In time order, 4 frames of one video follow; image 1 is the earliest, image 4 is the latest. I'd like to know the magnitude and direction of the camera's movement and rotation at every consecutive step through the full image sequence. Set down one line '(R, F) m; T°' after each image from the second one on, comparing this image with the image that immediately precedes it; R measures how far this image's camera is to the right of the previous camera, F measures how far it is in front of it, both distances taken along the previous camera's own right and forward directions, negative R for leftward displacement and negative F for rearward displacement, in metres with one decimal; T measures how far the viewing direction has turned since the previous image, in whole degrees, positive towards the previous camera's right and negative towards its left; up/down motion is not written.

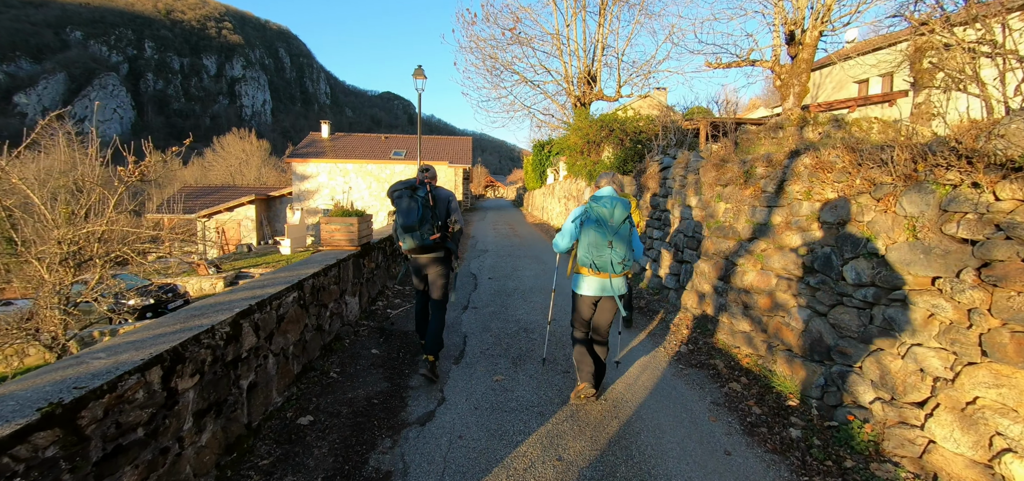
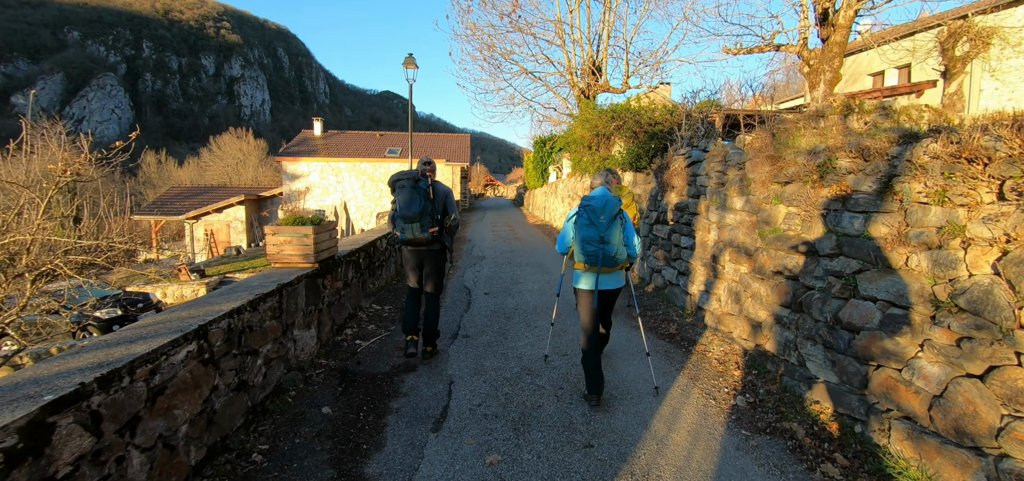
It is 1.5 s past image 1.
(0.0, +1.1) m; 0°
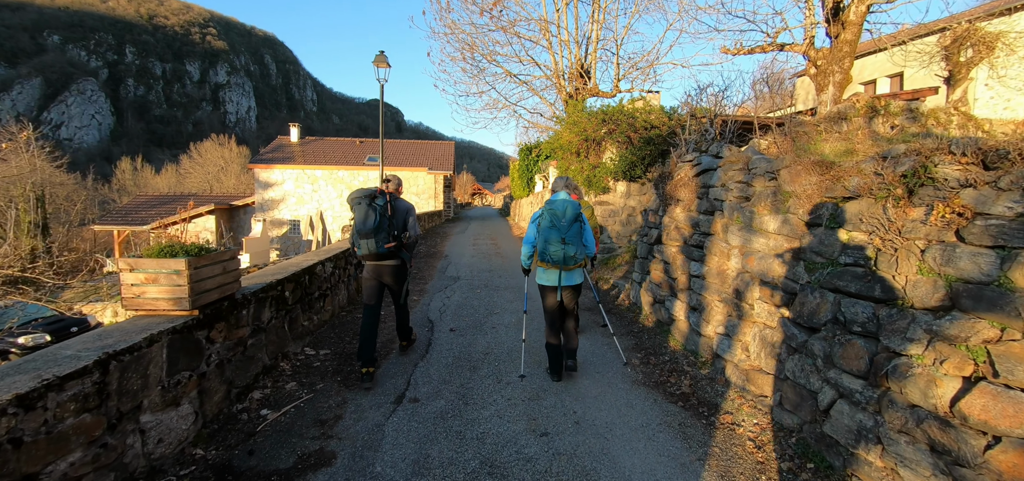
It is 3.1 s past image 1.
(+0.2, +1.1) m; +1°
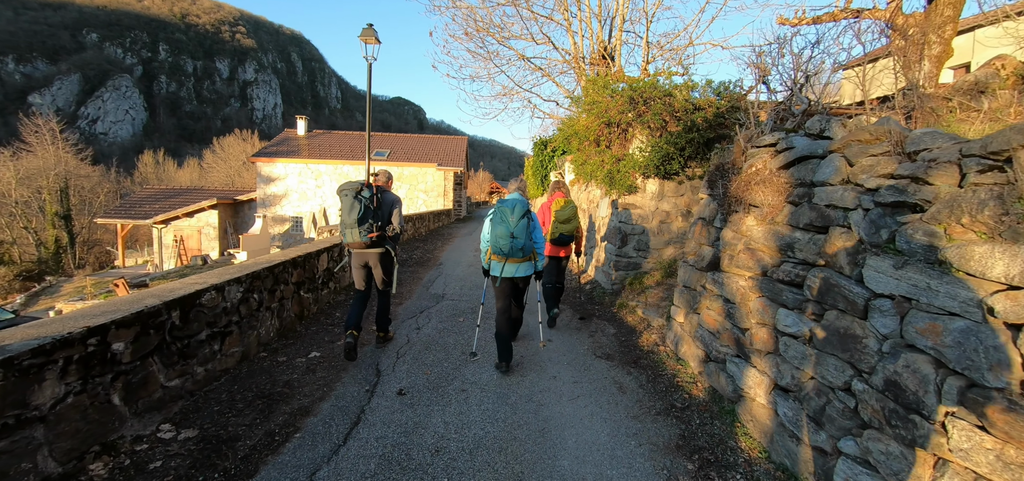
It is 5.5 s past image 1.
(+0.3, +1.6) m; -2°
